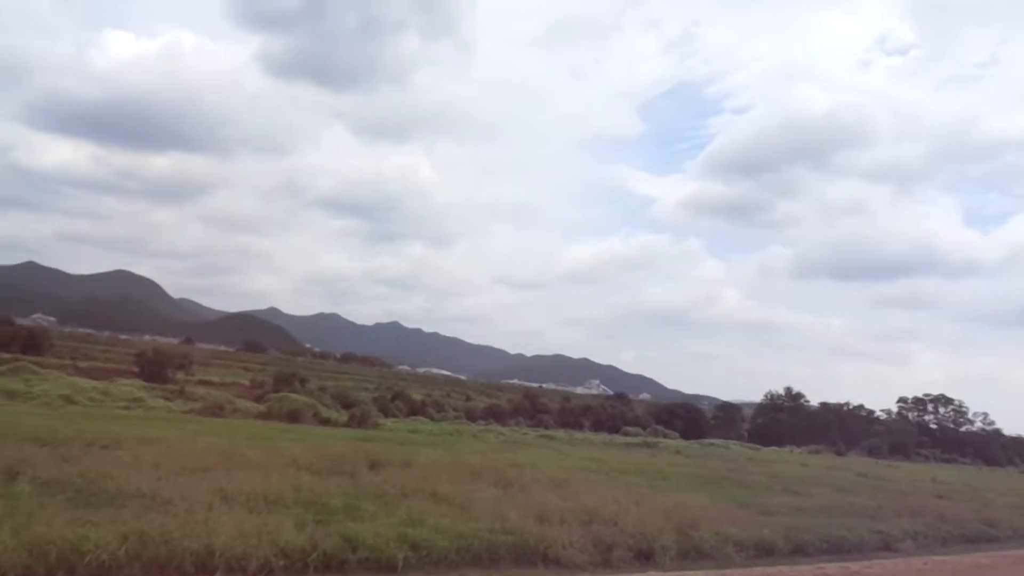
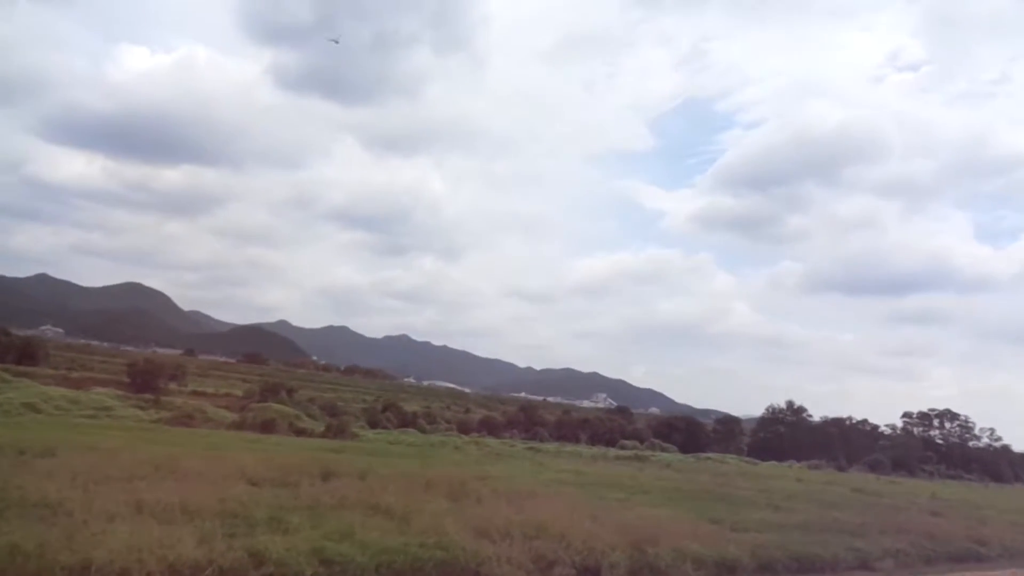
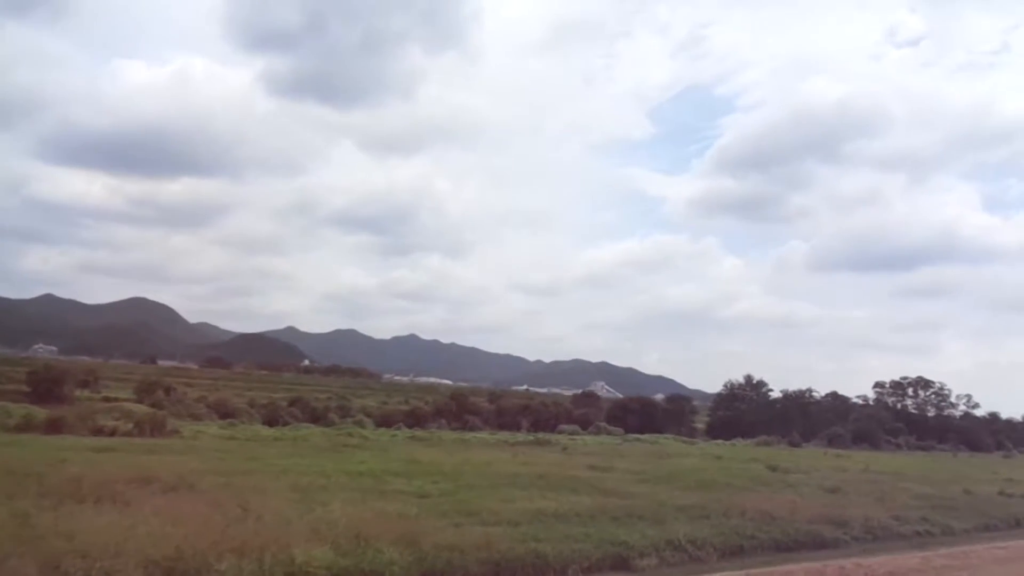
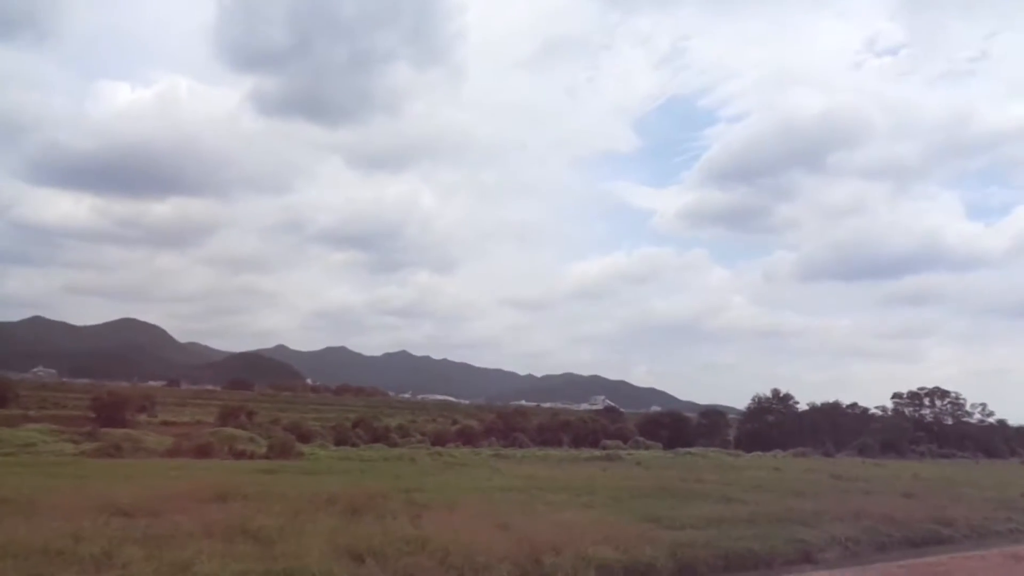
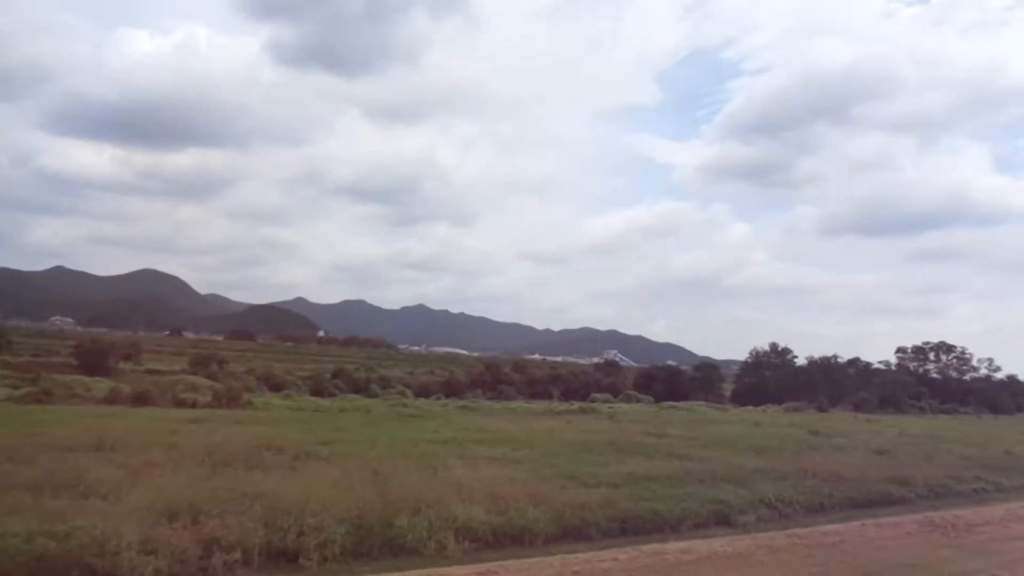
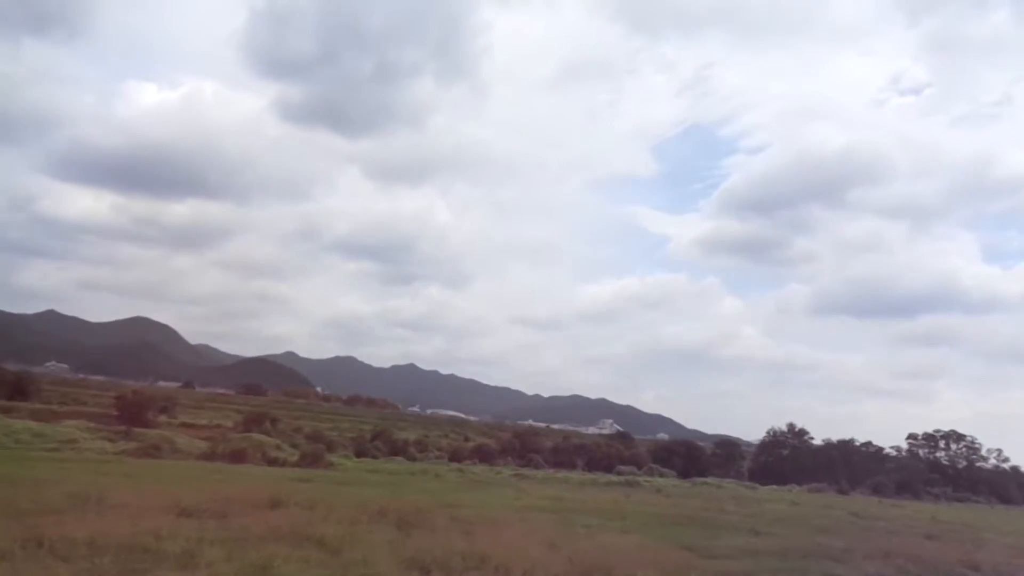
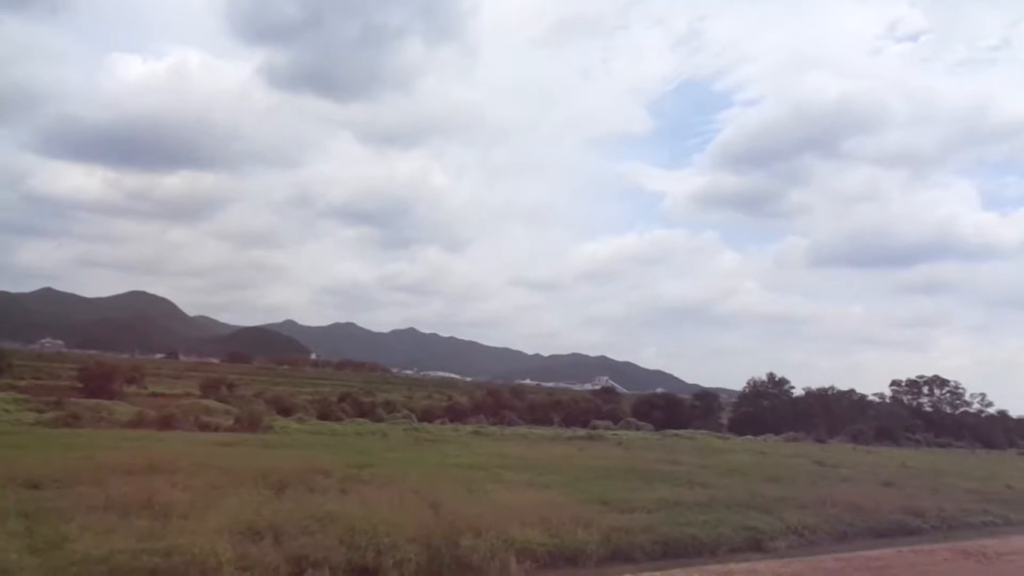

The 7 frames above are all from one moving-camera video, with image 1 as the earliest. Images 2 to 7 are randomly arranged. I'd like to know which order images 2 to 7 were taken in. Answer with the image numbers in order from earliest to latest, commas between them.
2, 6, 4, 7, 5, 3
